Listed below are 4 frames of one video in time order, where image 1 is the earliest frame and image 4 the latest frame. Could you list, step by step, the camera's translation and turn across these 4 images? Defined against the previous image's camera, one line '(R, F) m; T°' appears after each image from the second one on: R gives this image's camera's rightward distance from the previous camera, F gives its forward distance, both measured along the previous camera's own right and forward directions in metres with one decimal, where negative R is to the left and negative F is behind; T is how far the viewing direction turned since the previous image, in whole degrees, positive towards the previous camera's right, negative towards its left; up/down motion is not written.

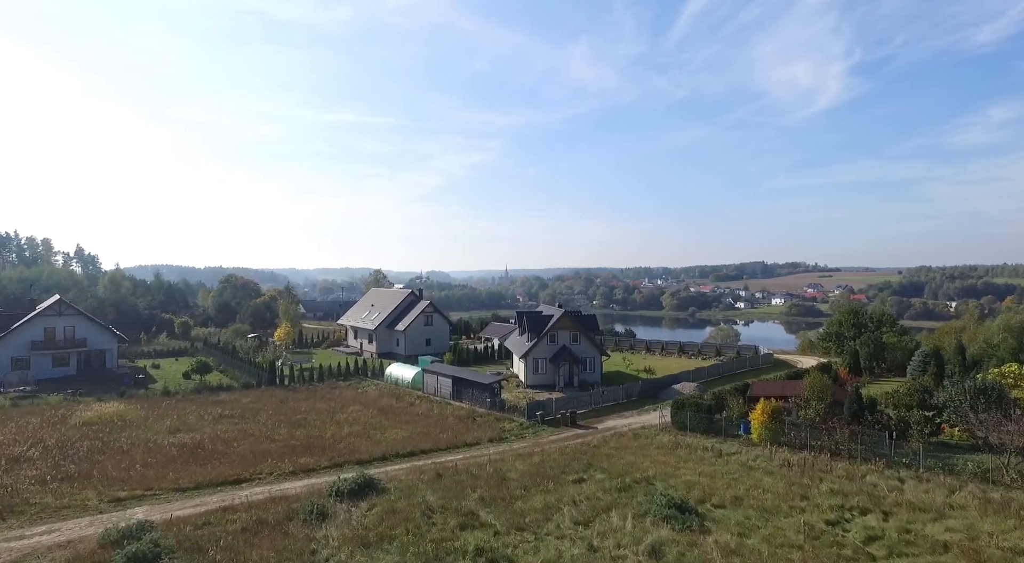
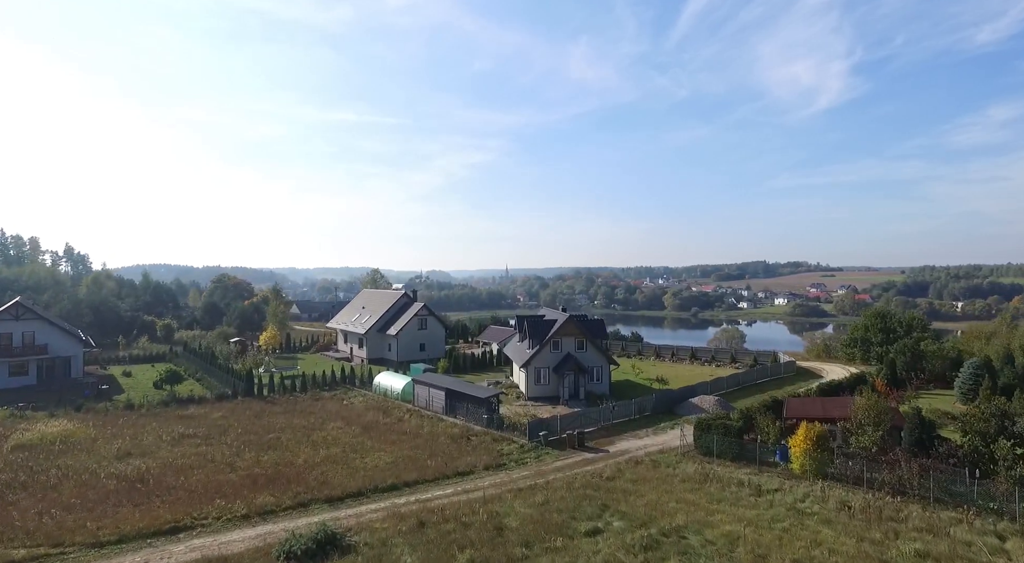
(0.0, +3.5) m; 0°
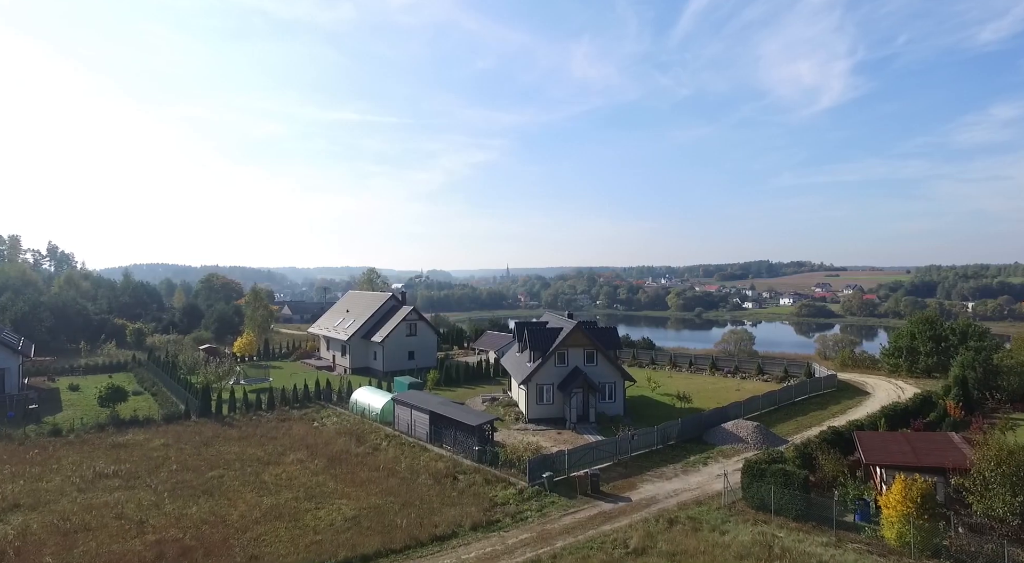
(+0.1, +5.3) m; 0°
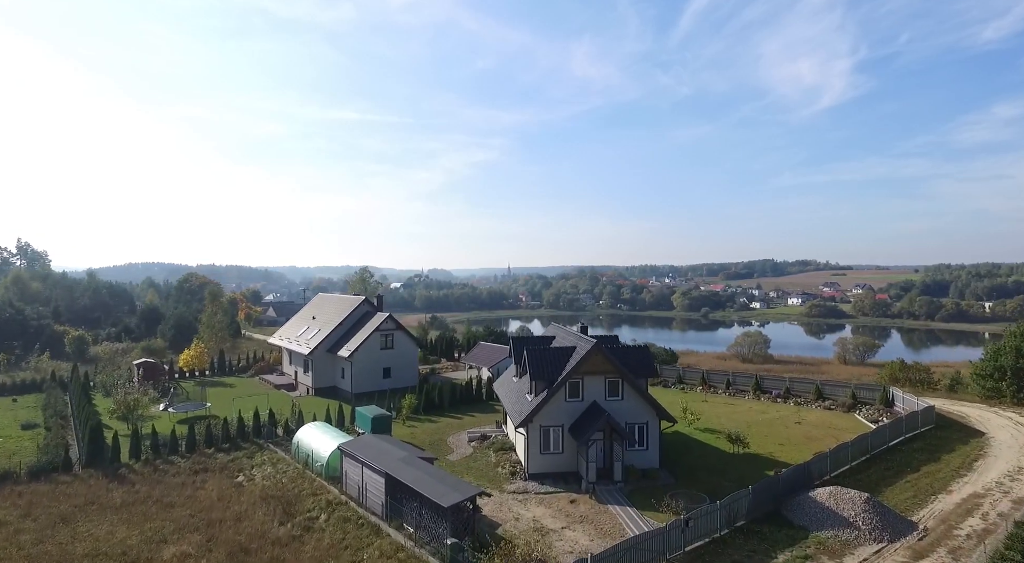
(+0.2, +8.4) m; 0°
